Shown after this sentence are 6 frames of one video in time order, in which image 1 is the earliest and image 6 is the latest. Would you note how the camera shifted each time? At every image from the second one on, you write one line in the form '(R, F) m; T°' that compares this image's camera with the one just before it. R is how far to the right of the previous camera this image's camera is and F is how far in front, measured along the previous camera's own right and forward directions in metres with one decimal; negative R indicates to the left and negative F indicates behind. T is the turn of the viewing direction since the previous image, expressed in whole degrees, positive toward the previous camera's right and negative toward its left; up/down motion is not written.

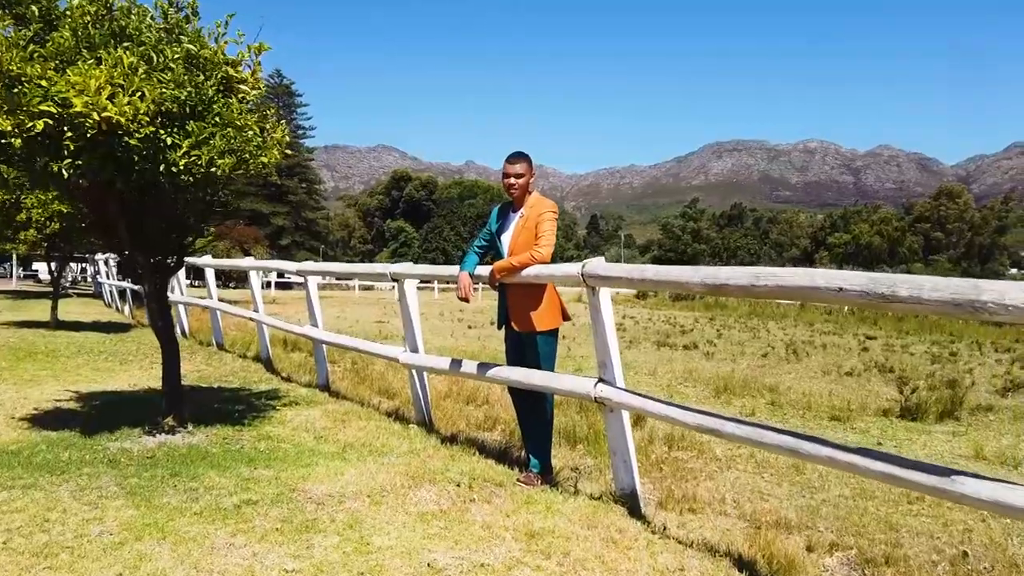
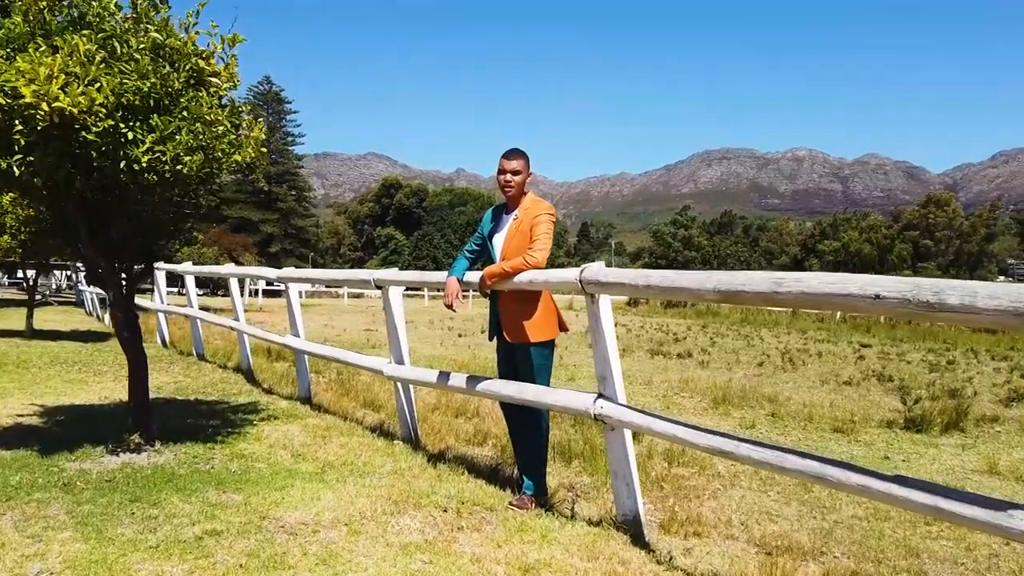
(0.0, +0.3) m; +1°
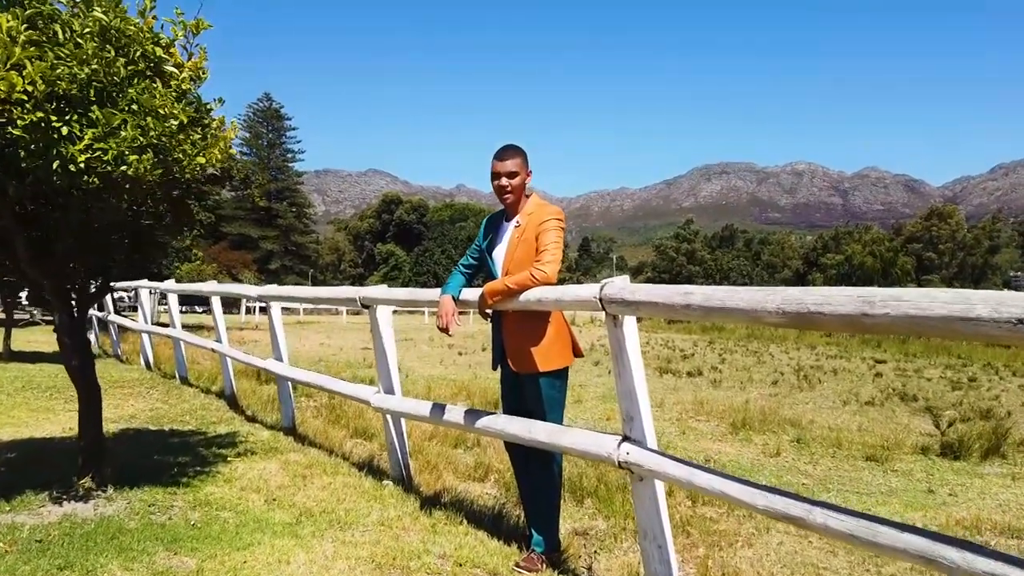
(0.0, +0.6) m; 0°
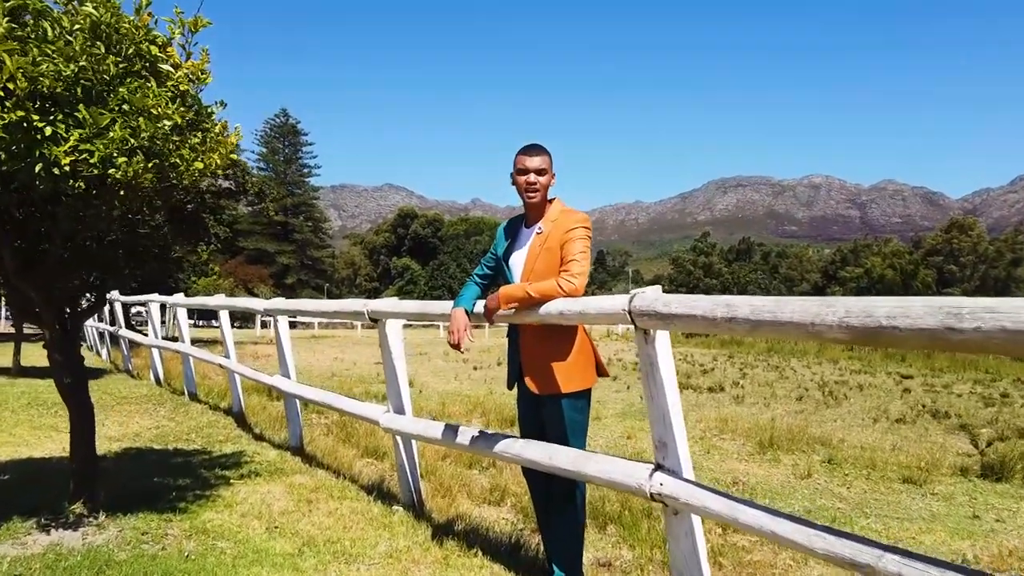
(0.0, +0.3) m; -1°
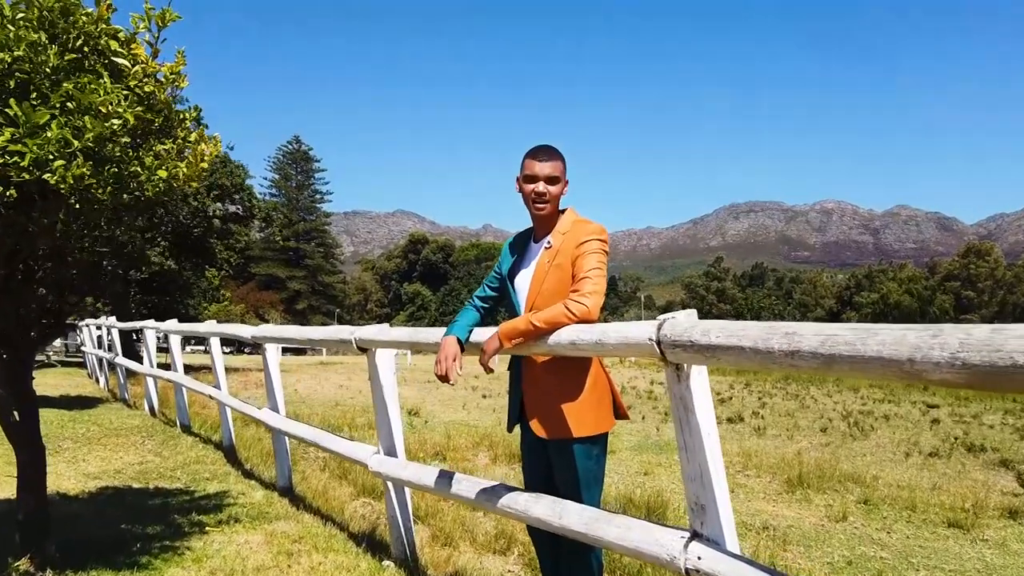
(0.0, +0.5) m; -1°
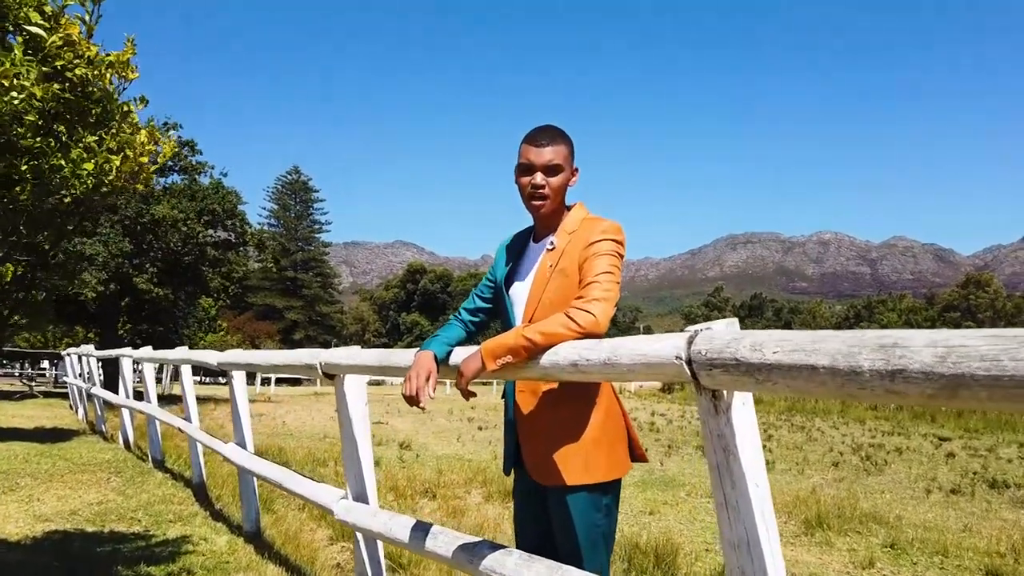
(0.0, +0.5) m; 0°
